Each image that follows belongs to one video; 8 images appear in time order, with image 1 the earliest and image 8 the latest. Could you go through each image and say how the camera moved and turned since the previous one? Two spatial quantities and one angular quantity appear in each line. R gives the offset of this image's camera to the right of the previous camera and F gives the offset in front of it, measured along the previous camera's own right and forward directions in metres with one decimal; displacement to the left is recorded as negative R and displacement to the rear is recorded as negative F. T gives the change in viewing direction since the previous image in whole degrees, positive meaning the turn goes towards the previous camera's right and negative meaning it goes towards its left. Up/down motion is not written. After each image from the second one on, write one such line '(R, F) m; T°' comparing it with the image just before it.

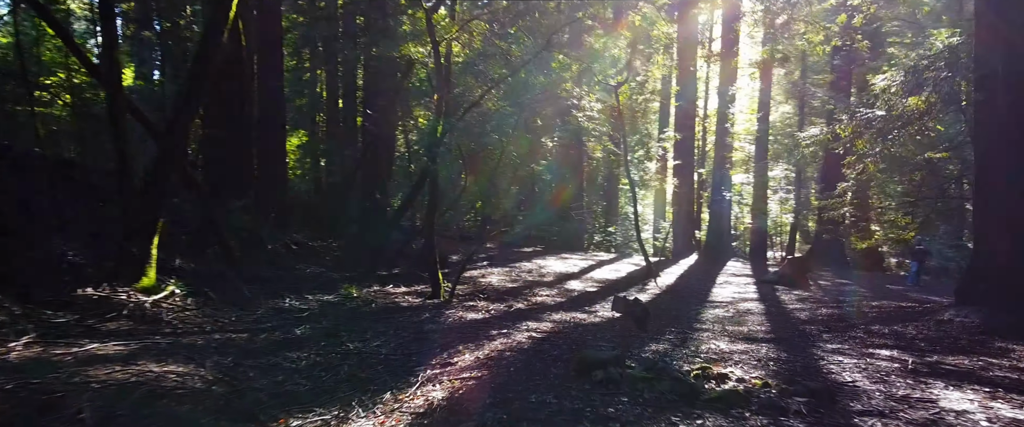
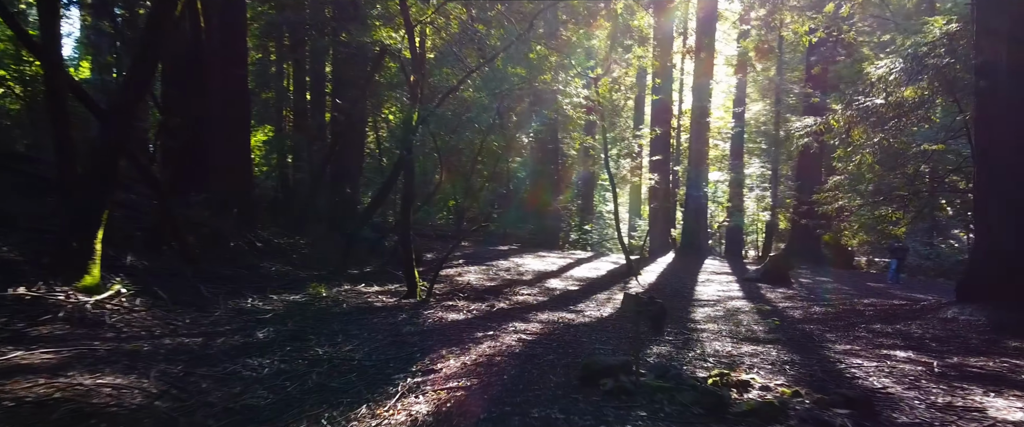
(-0.1, +0.5) m; +3°
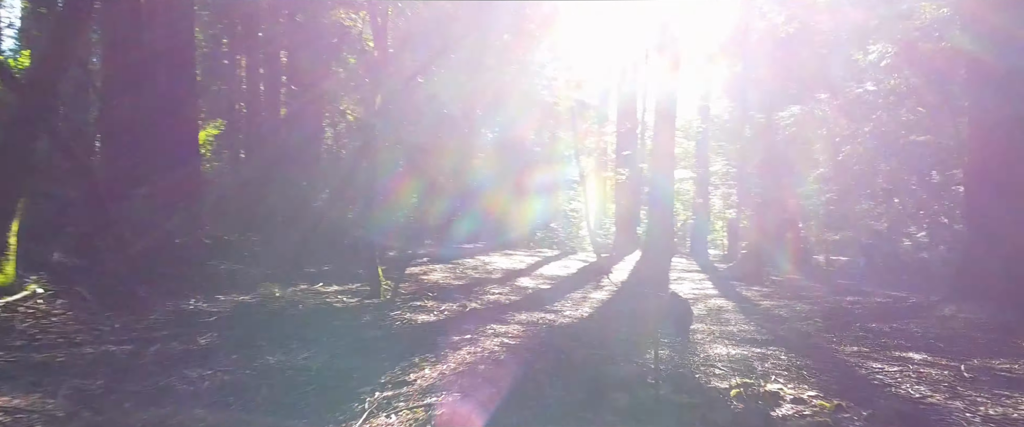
(-0.2, +0.6) m; +4°
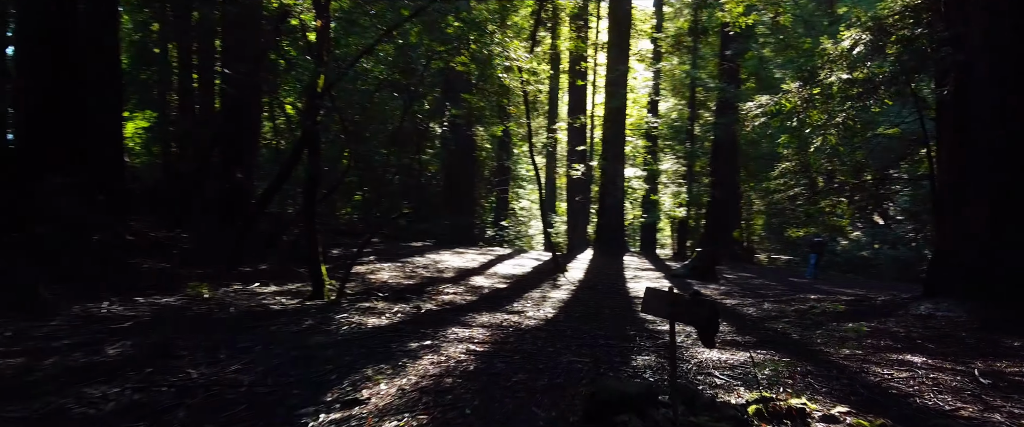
(-0.2, +0.6) m; +5°
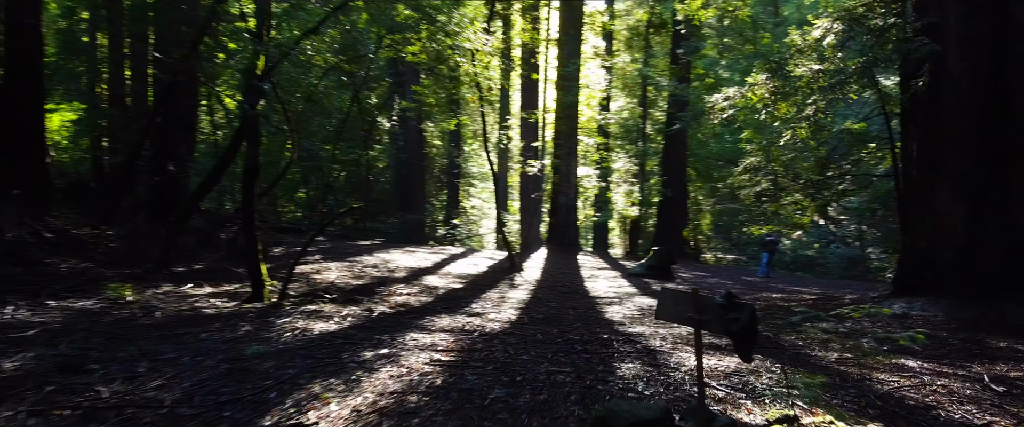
(-0.1, +0.5) m; +5°
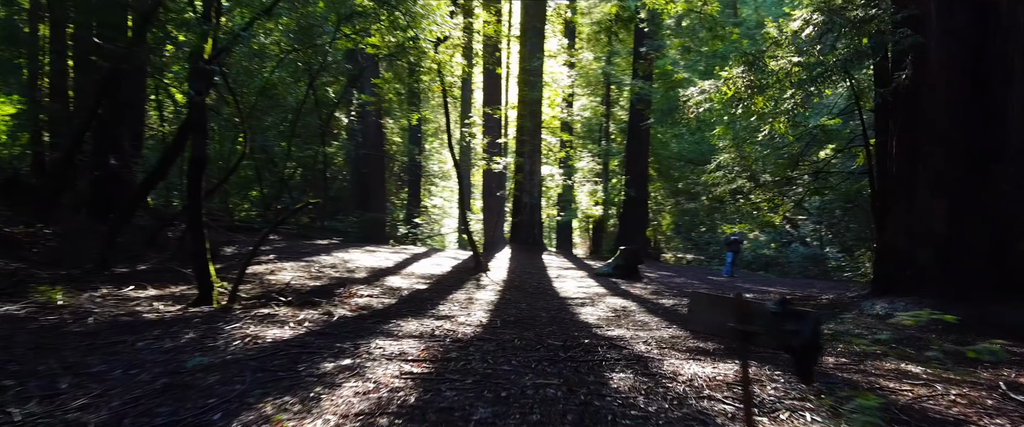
(-0.1, +0.4) m; +4°
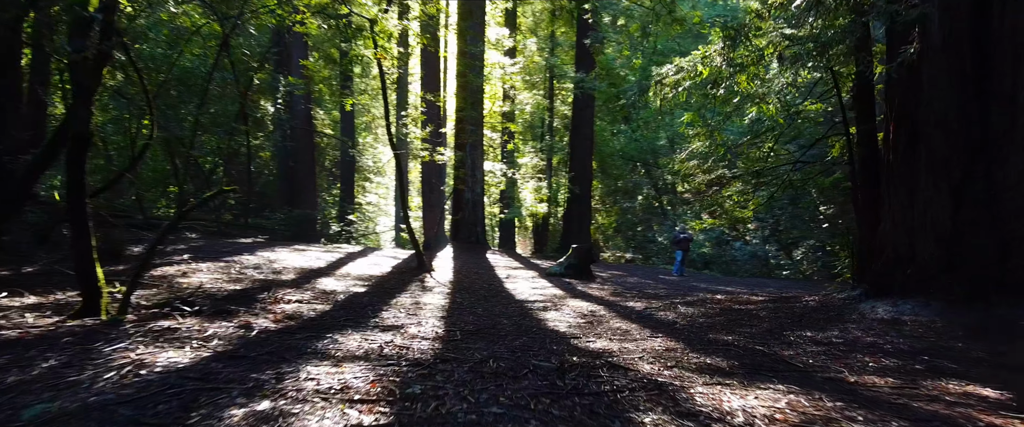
(-0.2, +1.0) m; +6°
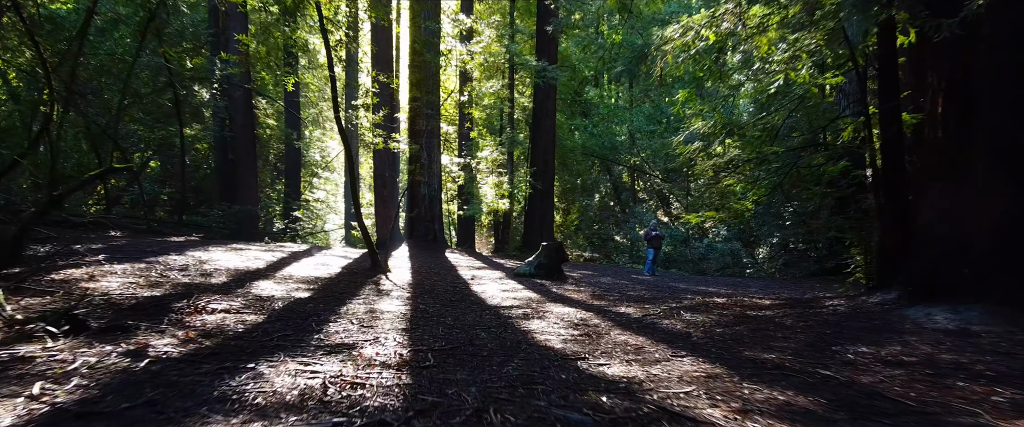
(-0.2, +1.2) m; +4°
